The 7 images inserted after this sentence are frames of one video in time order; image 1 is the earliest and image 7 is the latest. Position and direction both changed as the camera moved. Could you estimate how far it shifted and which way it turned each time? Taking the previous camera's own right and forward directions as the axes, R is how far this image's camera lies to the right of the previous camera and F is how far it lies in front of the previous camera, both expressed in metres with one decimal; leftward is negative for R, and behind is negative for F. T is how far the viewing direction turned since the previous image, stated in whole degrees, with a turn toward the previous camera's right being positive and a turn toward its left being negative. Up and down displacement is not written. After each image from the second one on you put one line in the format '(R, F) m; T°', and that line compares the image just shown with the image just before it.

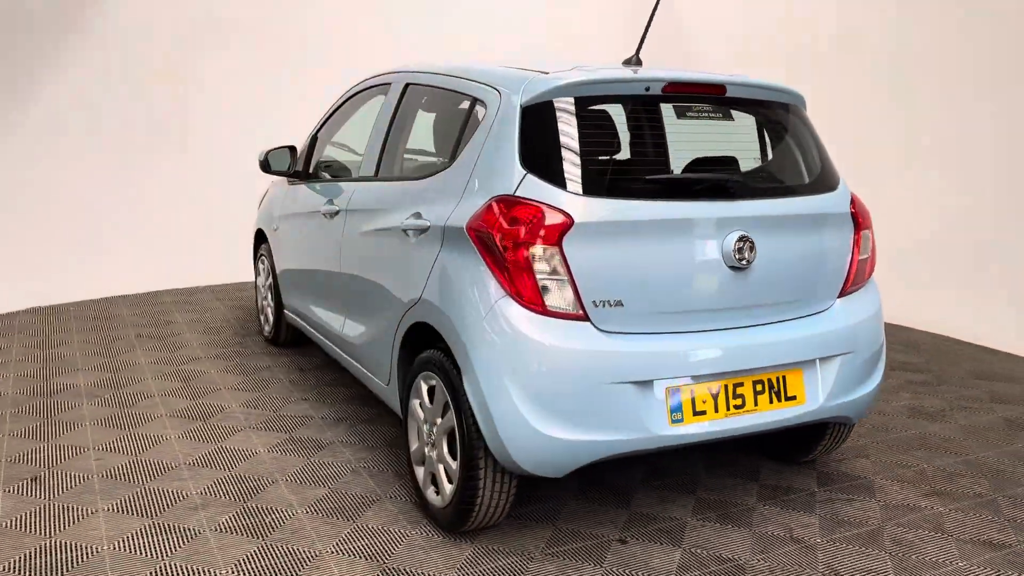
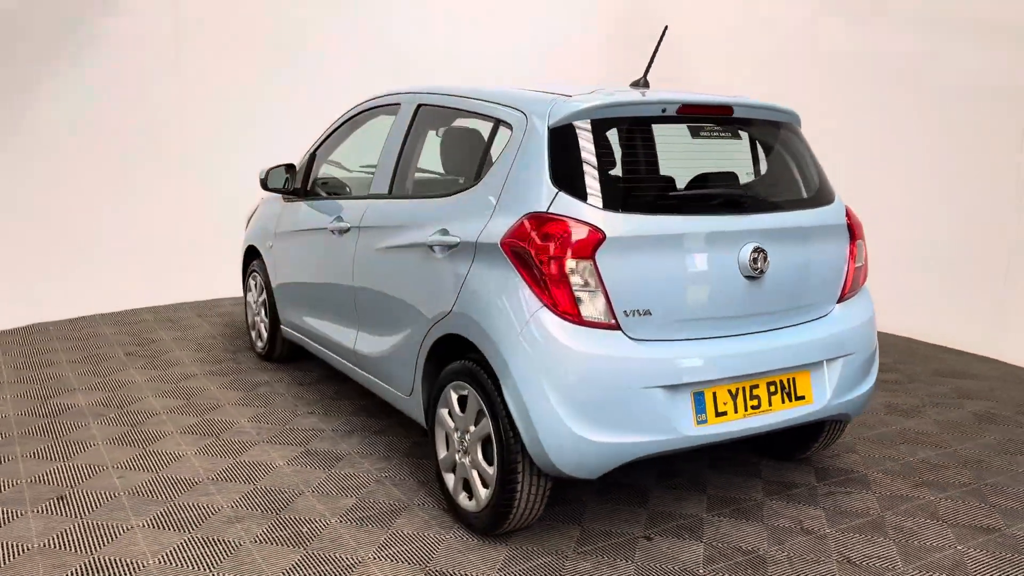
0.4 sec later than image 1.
(-0.2, -0.1) m; +3°
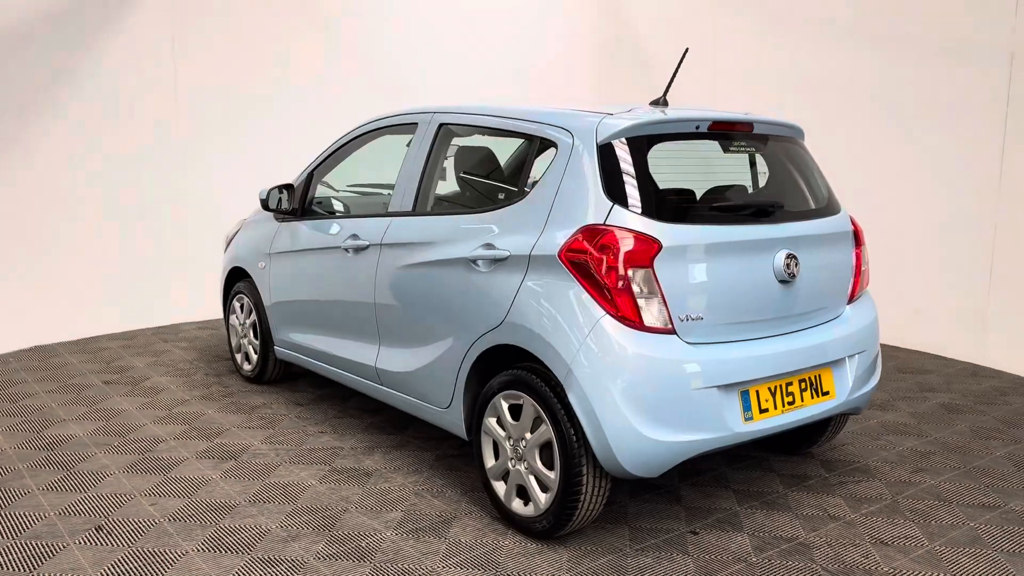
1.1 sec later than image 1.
(-0.4, -0.1) m; +6°
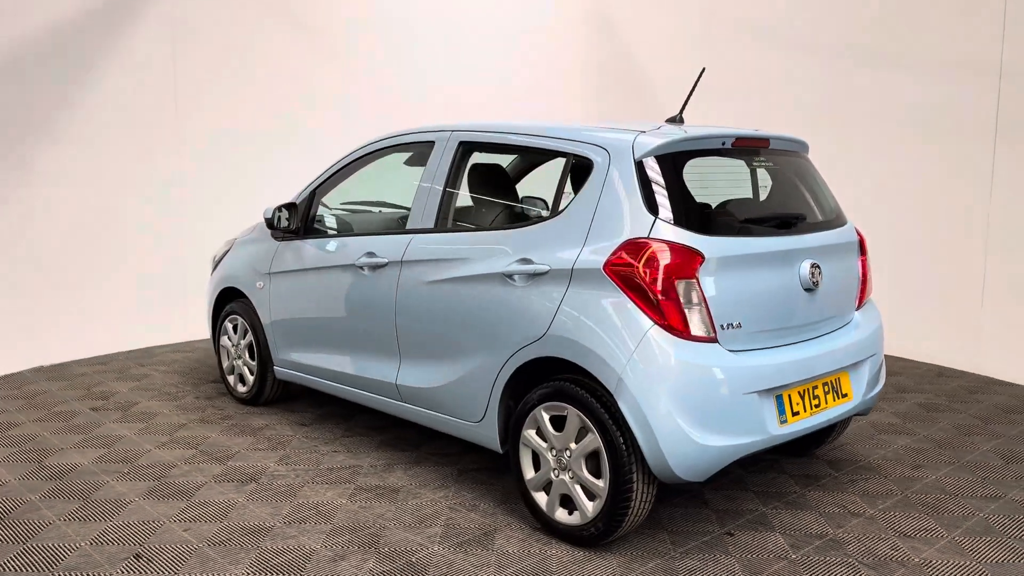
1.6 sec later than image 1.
(-0.3, 0.0) m; +4°
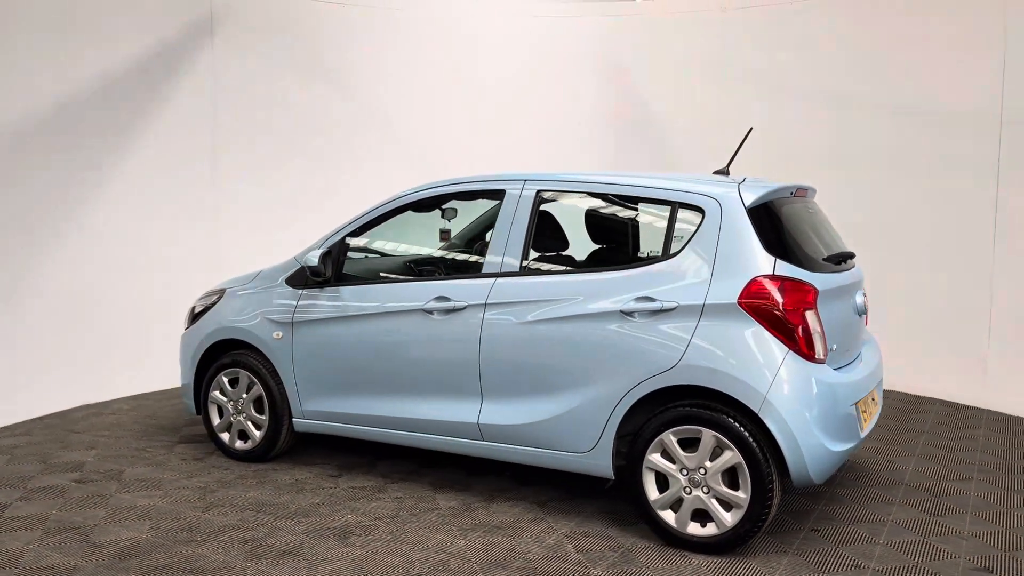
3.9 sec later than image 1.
(-1.2, 0.0) m; +15°
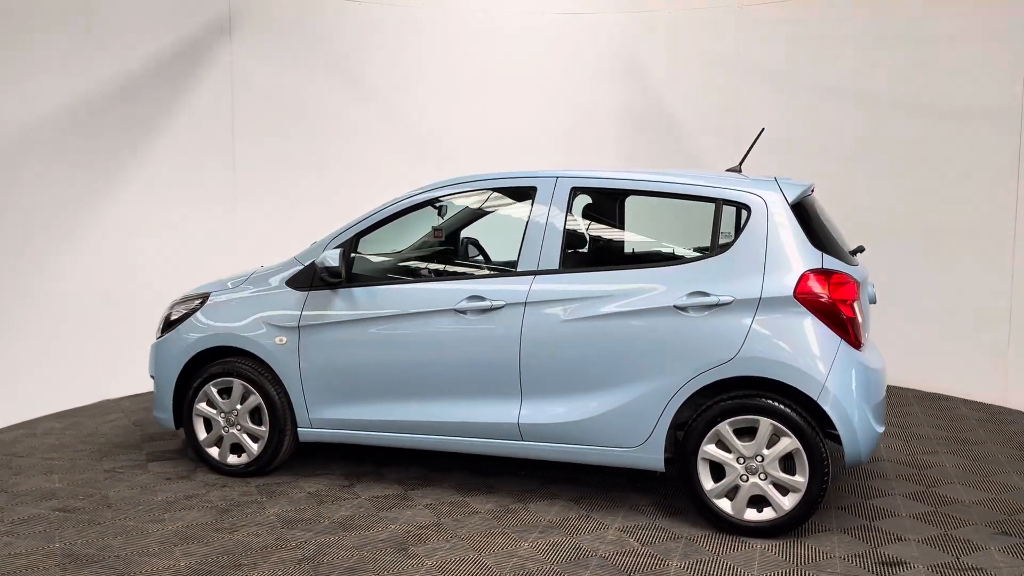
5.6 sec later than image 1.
(-0.7, +0.1) m; +10°
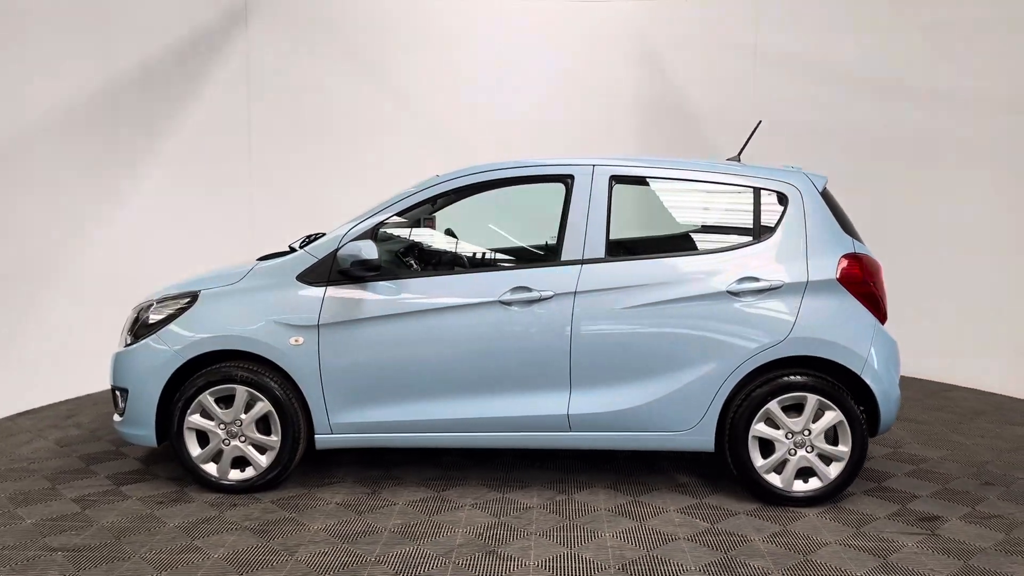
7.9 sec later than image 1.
(-0.9, +0.1) m; +13°
